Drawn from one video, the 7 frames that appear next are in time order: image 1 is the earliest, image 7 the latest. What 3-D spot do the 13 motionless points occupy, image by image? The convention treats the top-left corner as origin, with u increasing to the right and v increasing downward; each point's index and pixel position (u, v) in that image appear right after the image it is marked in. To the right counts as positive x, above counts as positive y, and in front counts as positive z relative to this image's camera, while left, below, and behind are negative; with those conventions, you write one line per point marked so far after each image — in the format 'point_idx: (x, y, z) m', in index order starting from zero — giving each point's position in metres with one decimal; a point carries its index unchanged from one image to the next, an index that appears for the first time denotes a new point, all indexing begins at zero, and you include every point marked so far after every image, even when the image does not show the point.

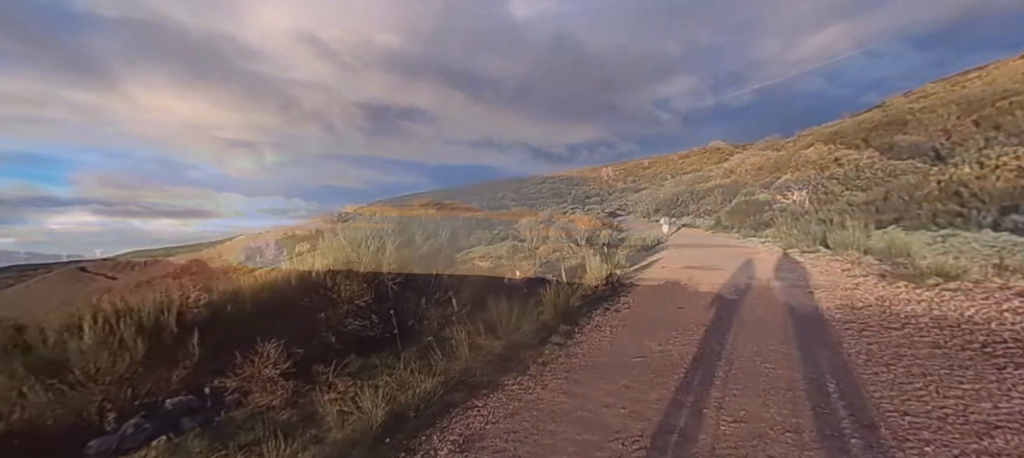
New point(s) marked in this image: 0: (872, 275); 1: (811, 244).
0: (+8.0, -1.1, +9.6) m
1: (+12.6, -0.6, +18.1) m
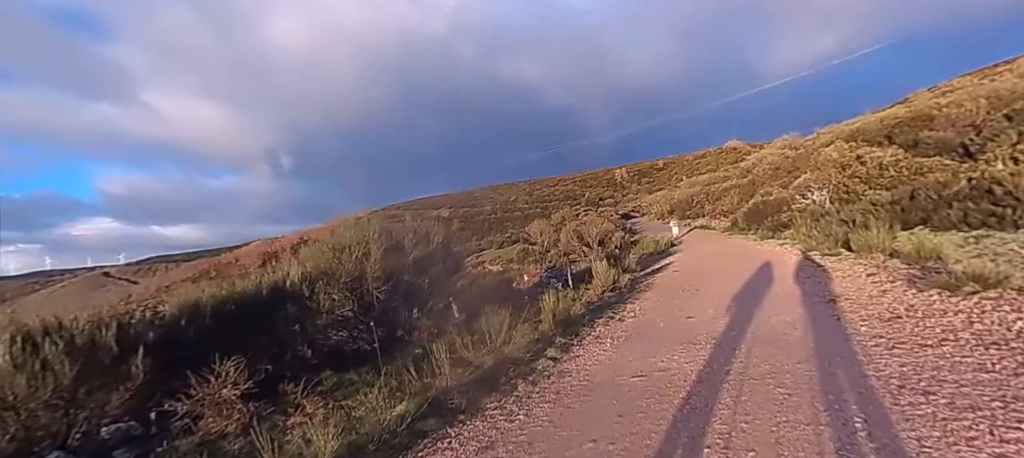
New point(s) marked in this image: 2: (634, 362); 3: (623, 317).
0: (+8.0, -1.1, +8.9) m
1: (+12.8, -0.6, +17.2) m
2: (+1.7, -1.8, +5.9) m
3: (+2.4, -1.9, +9.3) m
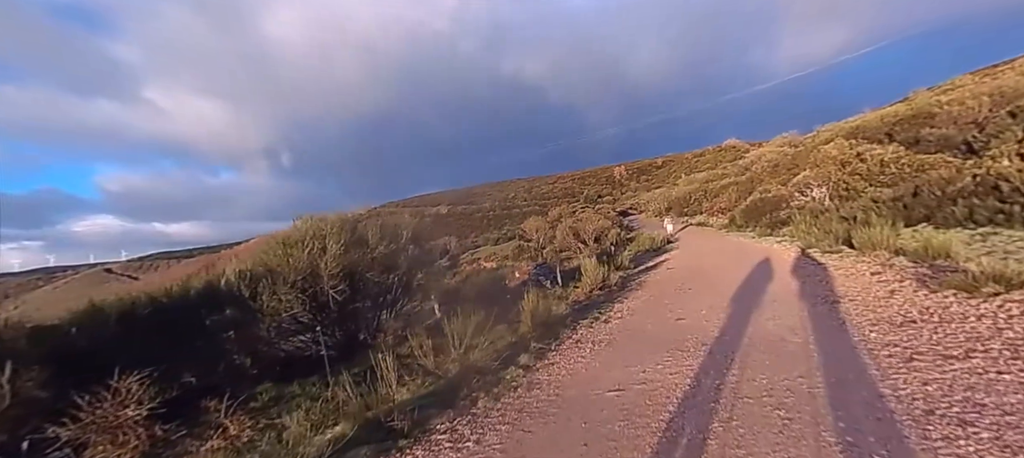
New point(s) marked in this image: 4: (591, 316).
0: (+7.5, -1.0, +8.2) m
1: (+12.3, -0.5, +16.5) m
2: (+1.2, -1.7, +5.2) m
3: (+1.9, -1.8, +8.6) m
4: (+1.6, -1.8, +8.8) m
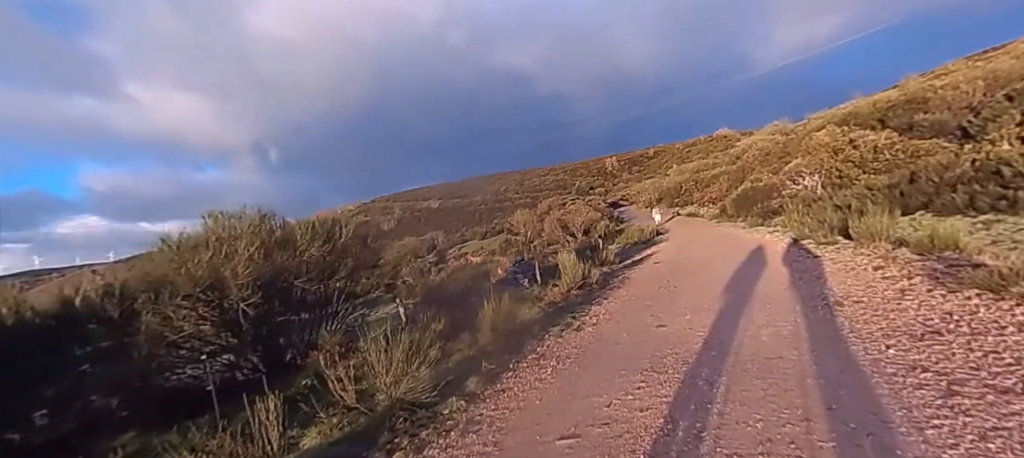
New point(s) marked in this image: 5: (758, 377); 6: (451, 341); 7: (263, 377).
0: (+6.8, -0.8, +7.2) m
1: (+11.5, -0.1, +15.6) m
2: (+0.6, -1.7, +4.2) m
3: (+1.3, -1.7, +7.6) m
4: (+0.9, -1.7, +7.8) m
5: (+2.3, -1.4, +4.1) m
6: (-1.1, -1.9, +7.4) m
7: (-3.8, -2.2, +6.6) m
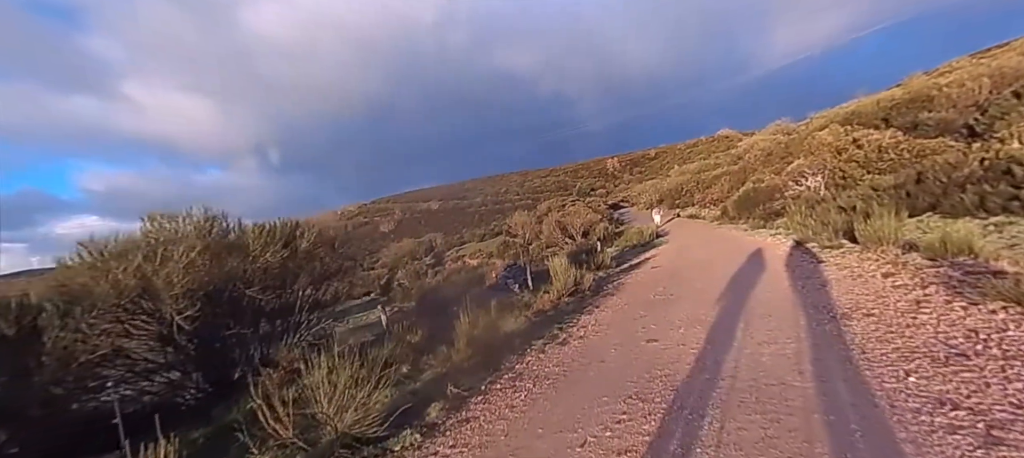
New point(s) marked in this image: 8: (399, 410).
0: (+6.5, -0.9, +6.6) m
1: (+11.2, -0.2, +15.0) m
2: (+0.3, -1.8, +3.6) m
3: (+0.9, -1.7, +7.0) m
4: (+0.6, -1.8, +7.2) m
5: (+2.0, -1.5, +3.6) m
6: (-1.4, -2.0, +6.8) m
7: (-4.1, -2.3, +6.0) m
8: (-1.1, -1.9, +4.5) m
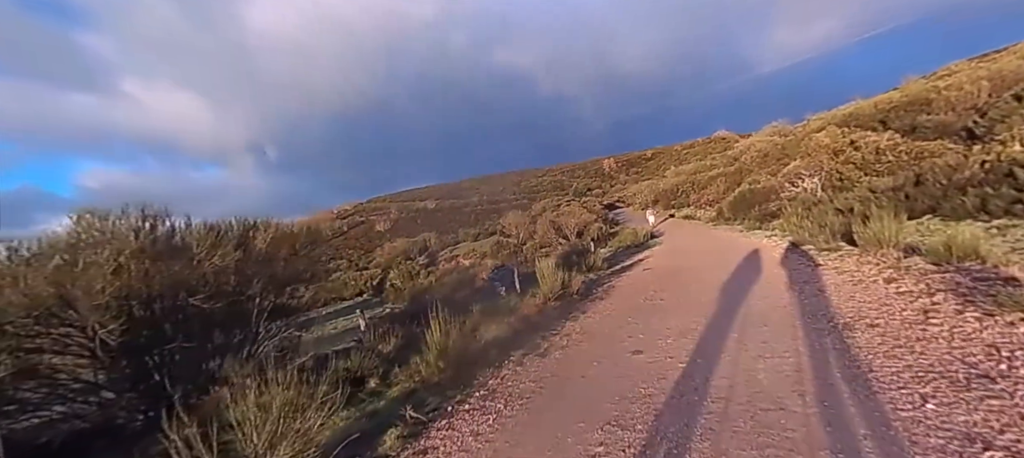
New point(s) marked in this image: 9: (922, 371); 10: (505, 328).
0: (+6.2, -1.0, +6.2) m
1: (+10.8, -0.3, +14.6) m
2: (0.0, -1.8, +3.1) m
3: (+0.6, -1.8, +6.5) m
4: (+0.2, -1.8, +6.7) m
5: (+1.7, -1.5, +3.1) m
6: (-1.7, -2.0, +6.3) m
7: (-4.4, -2.3, +5.5) m
8: (-1.4, -1.9, +4.0) m
9: (+3.7, -1.3, +3.9) m
10: (-0.1, -1.8, +8.0) m
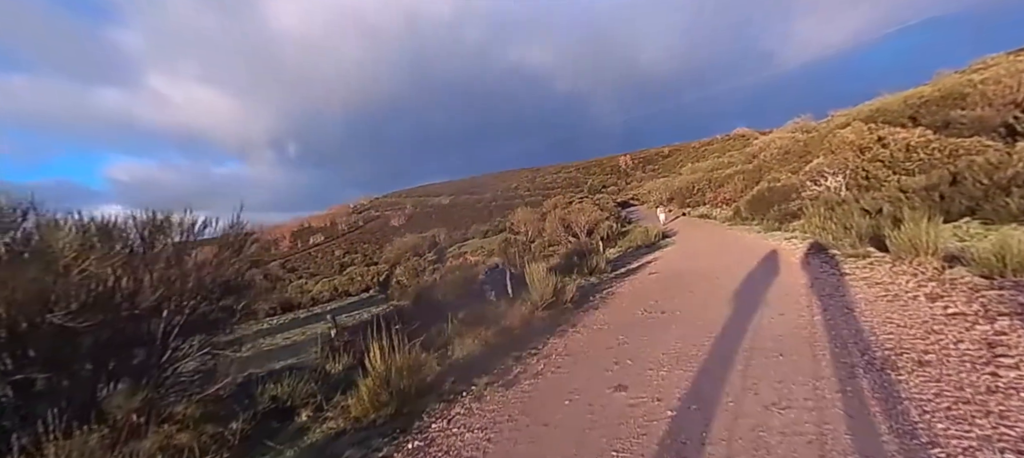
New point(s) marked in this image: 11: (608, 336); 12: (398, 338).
0: (+5.7, -1.1, +5.0) m
1: (+10.6, -0.4, +13.2) m
2: (-0.6, -1.8, +2.1) m
3: (+0.2, -1.8, +5.5) m
4: (-0.2, -1.8, +5.7) m
5: (+1.1, -1.6, +2.0) m
6: (-2.2, -2.0, +5.3) m
7: (-4.9, -2.3, +4.6) m
8: (-2.0, -1.9, +3.1) m
9: (+3.1, -1.4, +2.8) m
10: (-0.5, -1.9, +7.0) m
11: (+1.6, -1.7, +6.9) m
12: (-1.5, -1.6, +6.3) m
